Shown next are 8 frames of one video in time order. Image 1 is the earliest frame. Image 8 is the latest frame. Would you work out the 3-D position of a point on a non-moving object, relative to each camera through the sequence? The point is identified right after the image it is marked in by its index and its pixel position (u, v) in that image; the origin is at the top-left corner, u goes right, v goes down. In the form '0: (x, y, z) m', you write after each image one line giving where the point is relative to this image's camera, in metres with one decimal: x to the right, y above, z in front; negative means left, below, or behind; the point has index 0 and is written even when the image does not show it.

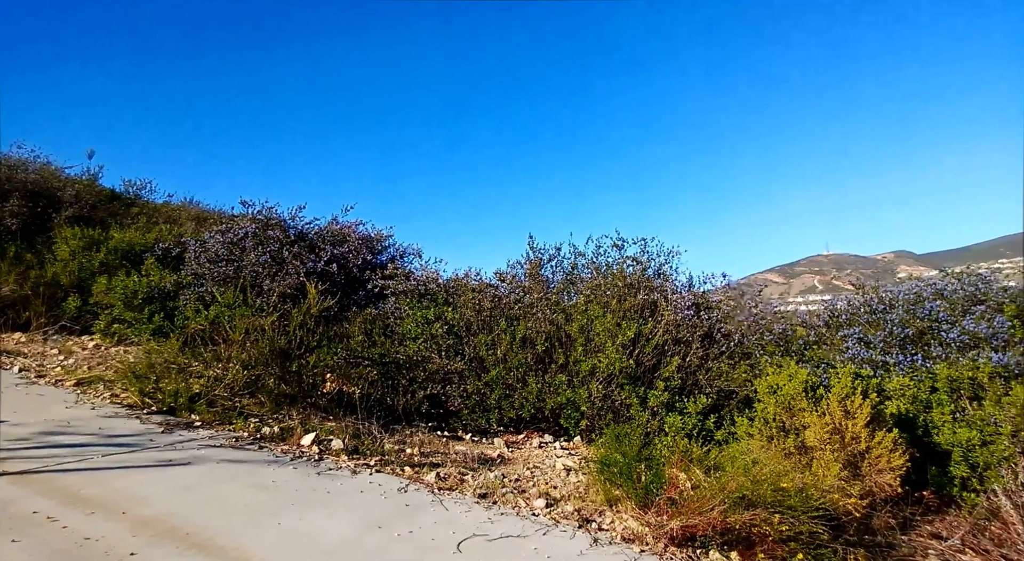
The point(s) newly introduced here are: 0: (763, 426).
0: (+2.3, -1.3, +5.3) m
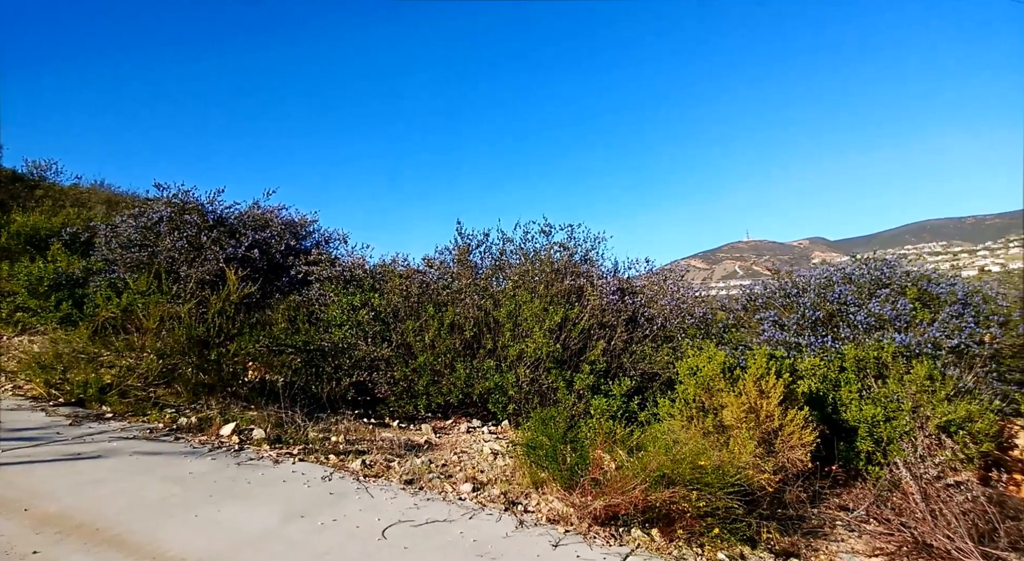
0: (+1.6, -1.2, +5.5) m
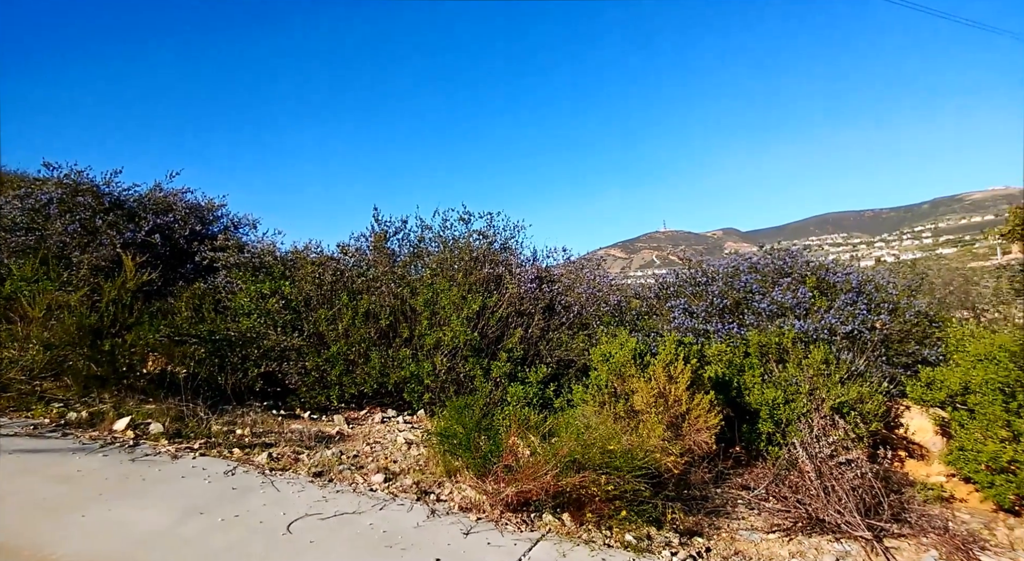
0: (+0.8, -1.1, +5.6) m
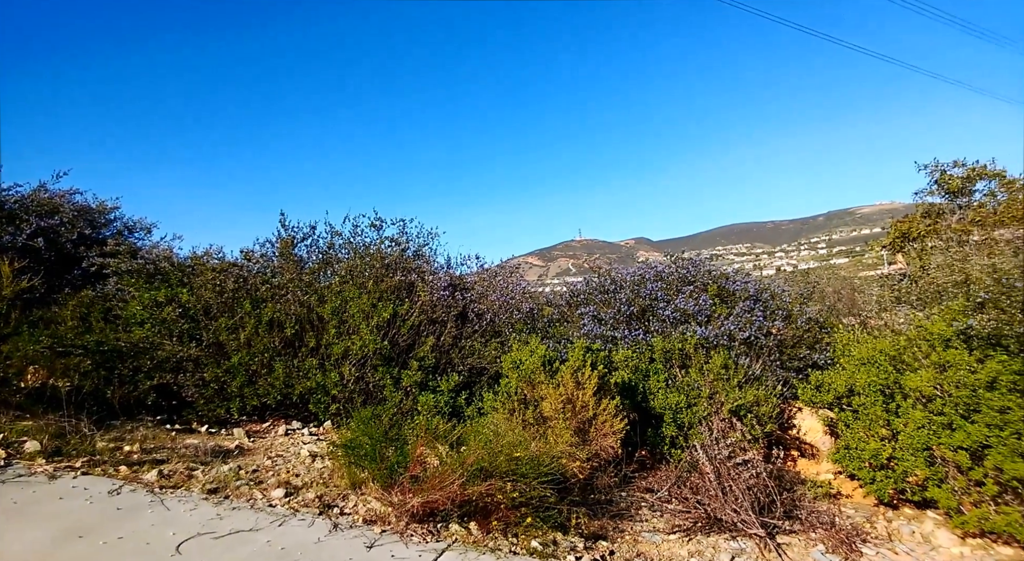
0: (-0.1, -1.1, +5.6) m
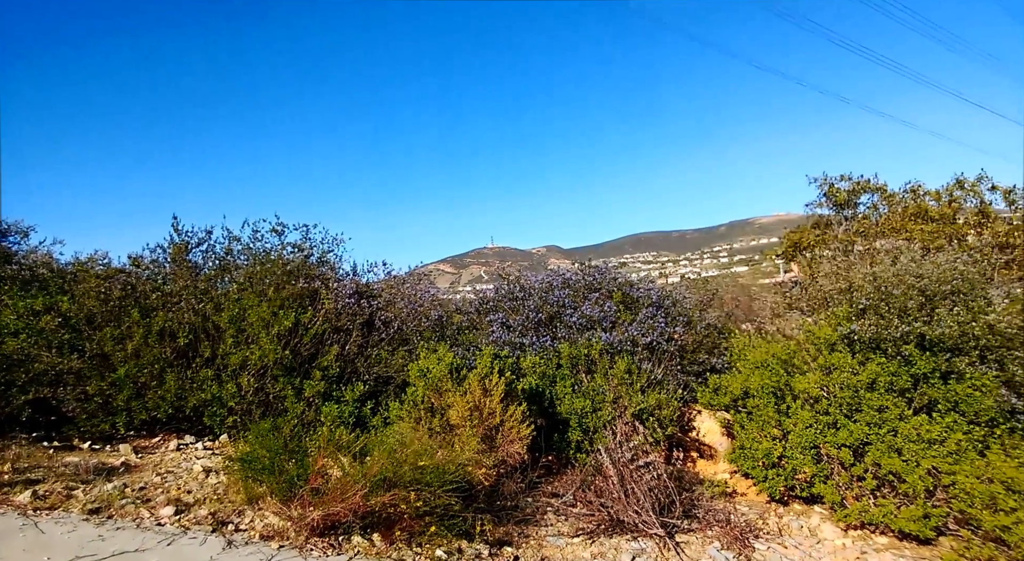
0: (-0.9, -1.2, +5.5) m
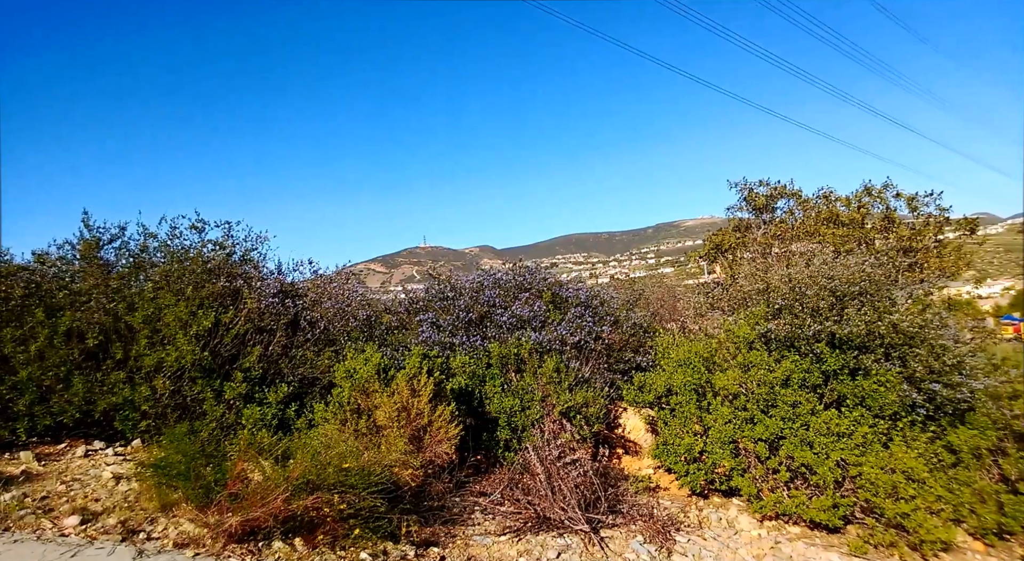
0: (-1.6, -1.2, +5.4) m
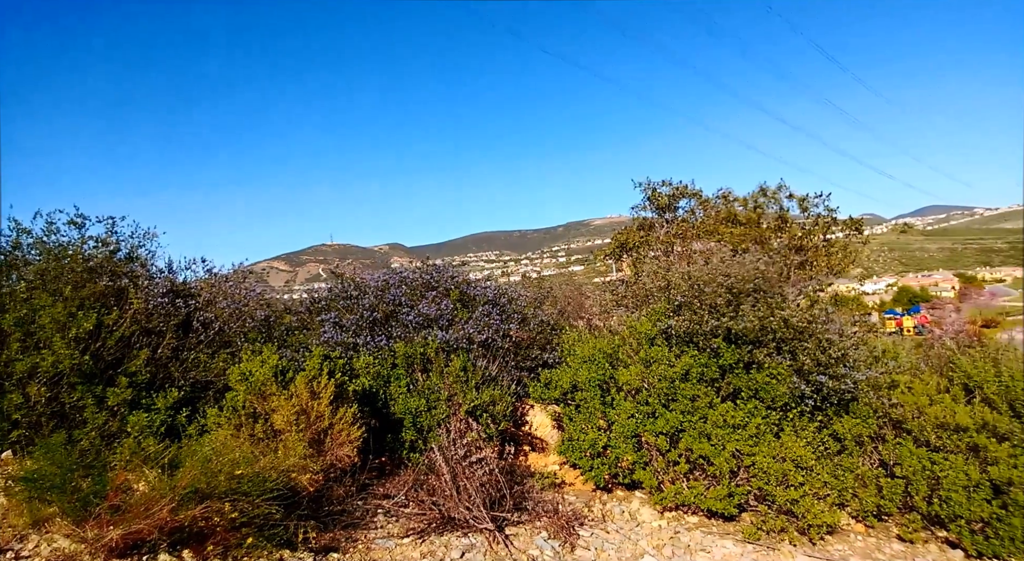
0: (-2.5, -1.2, +5.2) m
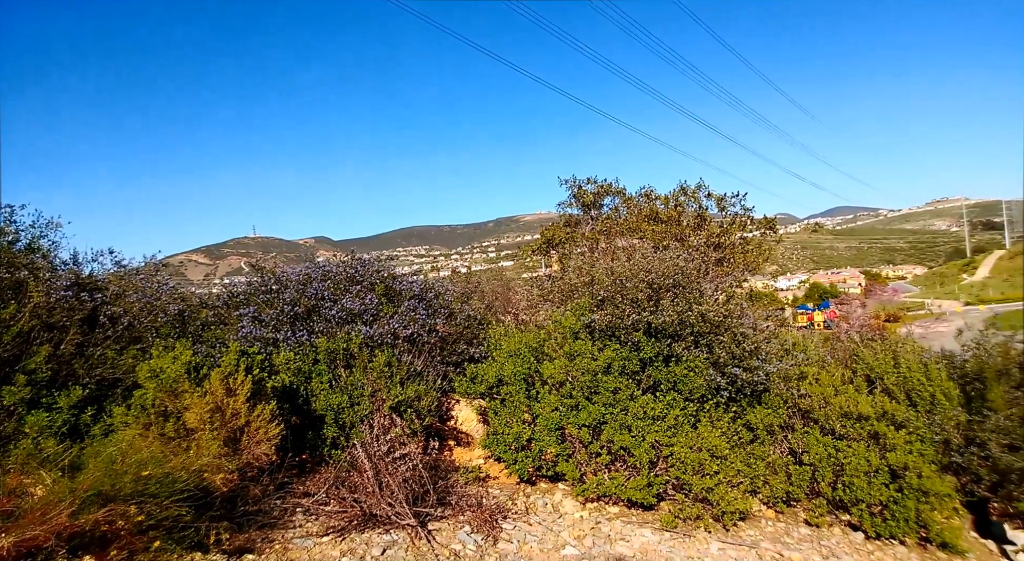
0: (-3.2, -1.1, +5.0) m
